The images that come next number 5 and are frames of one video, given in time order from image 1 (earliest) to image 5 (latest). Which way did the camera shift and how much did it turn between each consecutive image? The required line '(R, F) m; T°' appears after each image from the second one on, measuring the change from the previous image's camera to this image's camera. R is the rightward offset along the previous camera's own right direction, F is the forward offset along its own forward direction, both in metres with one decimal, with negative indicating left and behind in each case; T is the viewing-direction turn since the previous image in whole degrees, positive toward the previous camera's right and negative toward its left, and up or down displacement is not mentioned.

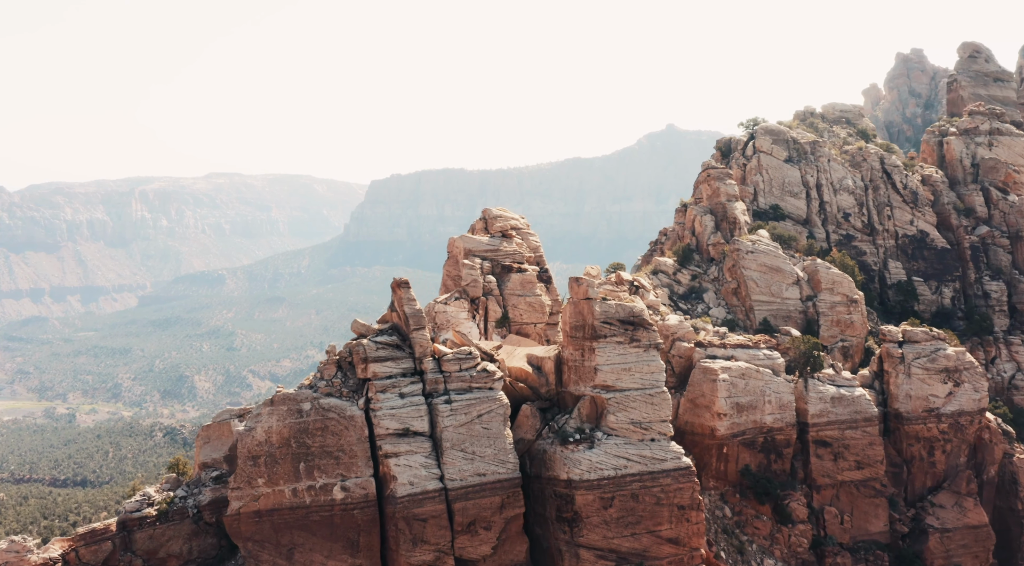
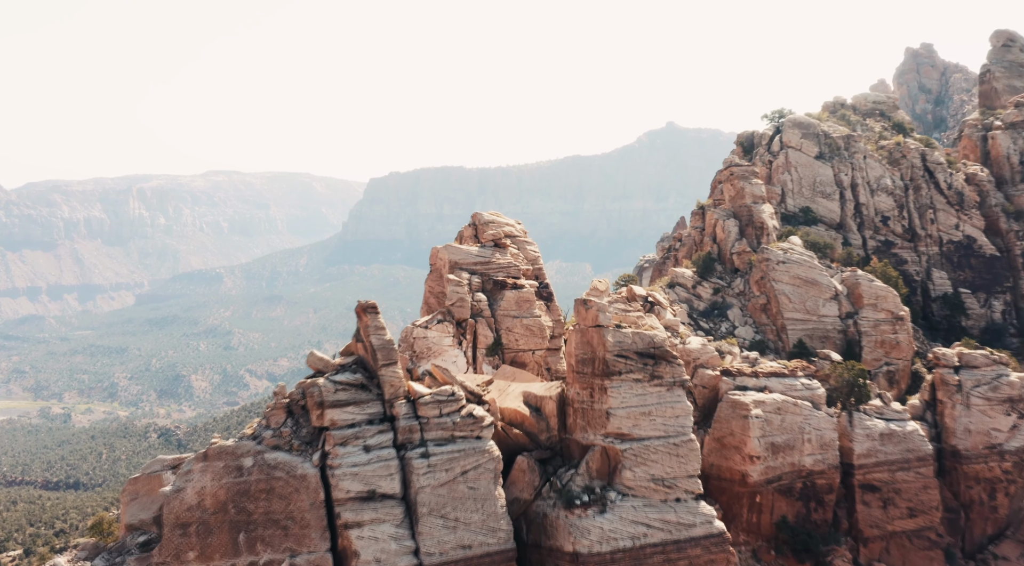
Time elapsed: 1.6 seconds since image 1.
(+0.2, +7.6) m; 0°
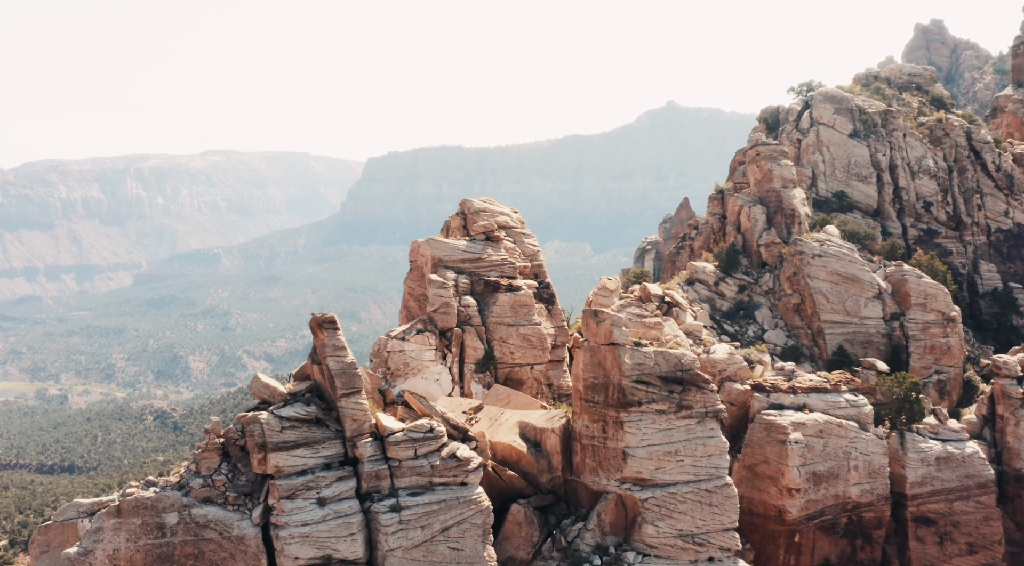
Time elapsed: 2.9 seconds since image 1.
(+0.2, +6.5) m; 0°
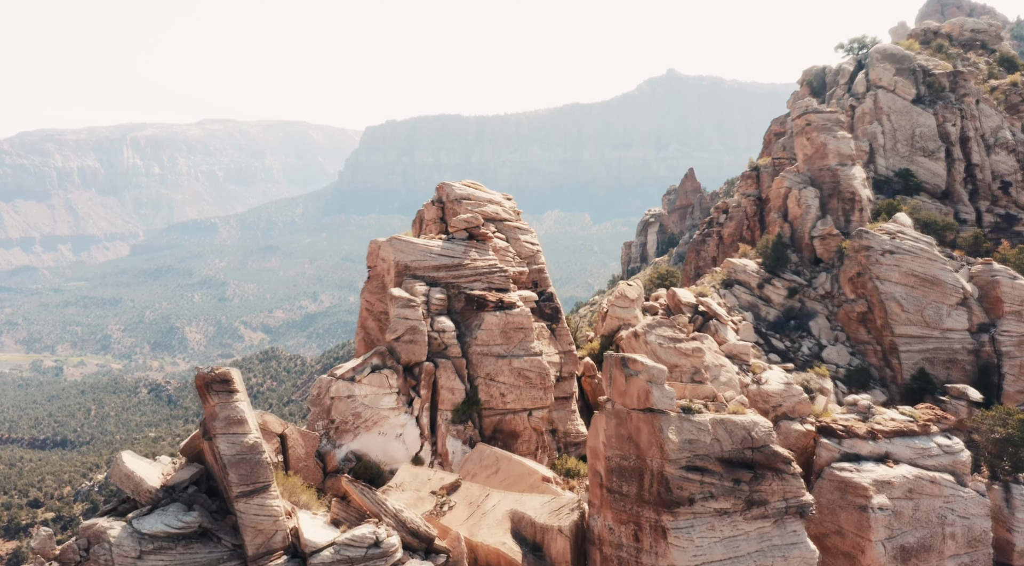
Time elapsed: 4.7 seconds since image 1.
(+0.2, +8.8) m; 0°
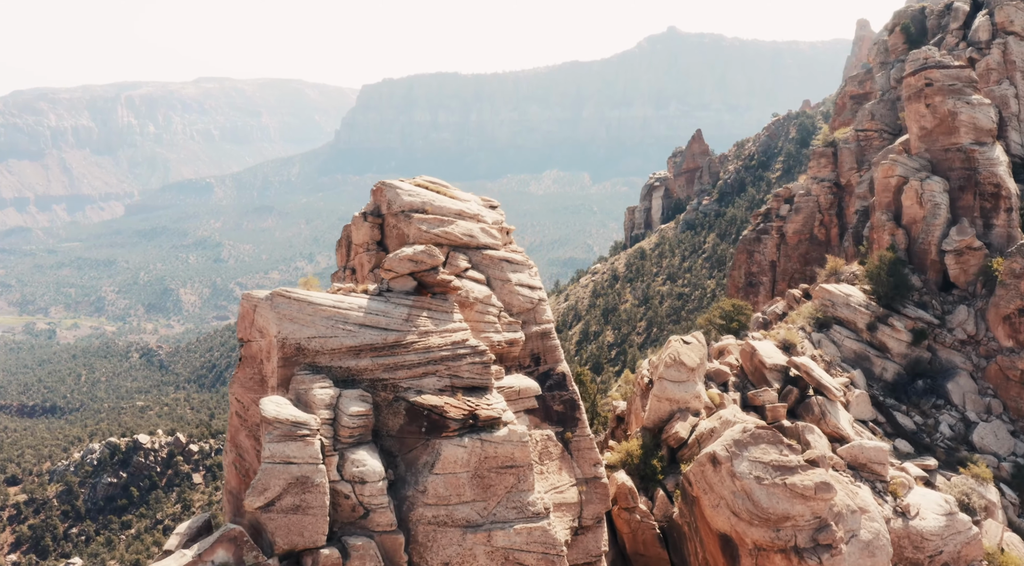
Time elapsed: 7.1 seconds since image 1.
(+0.2, +11.7) m; 0°
